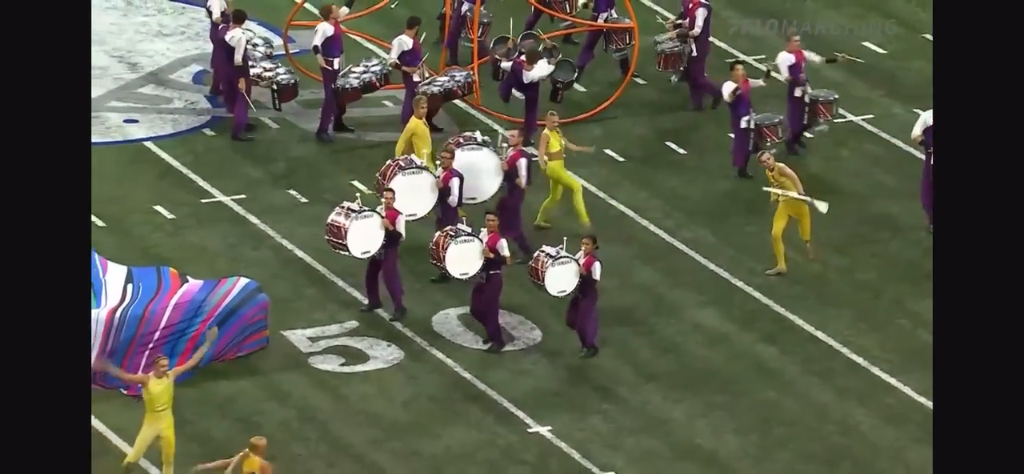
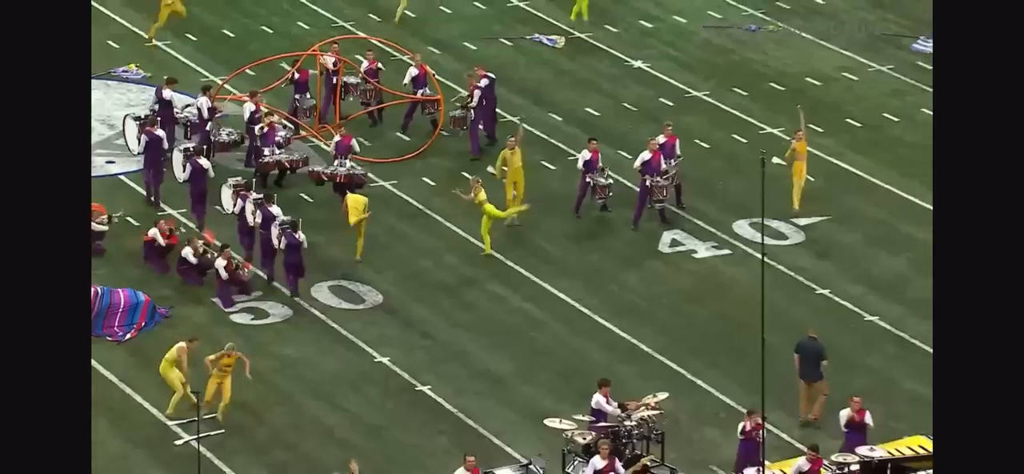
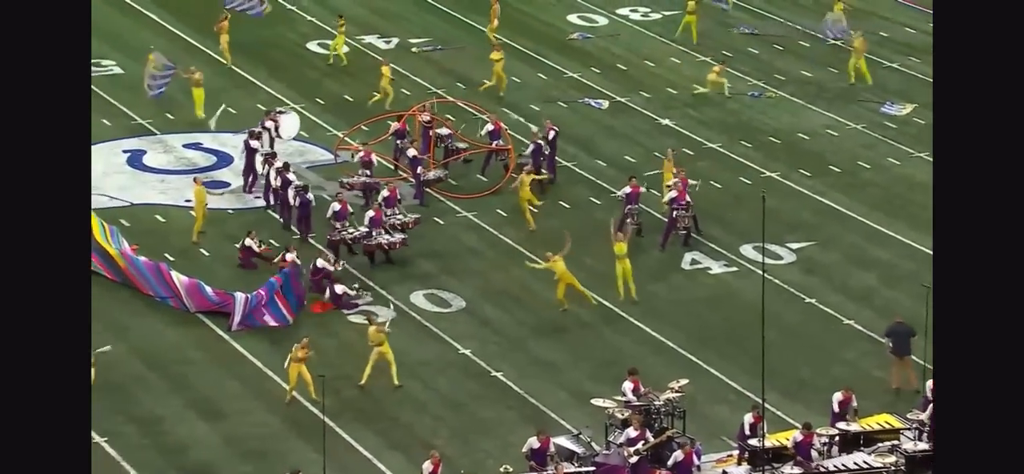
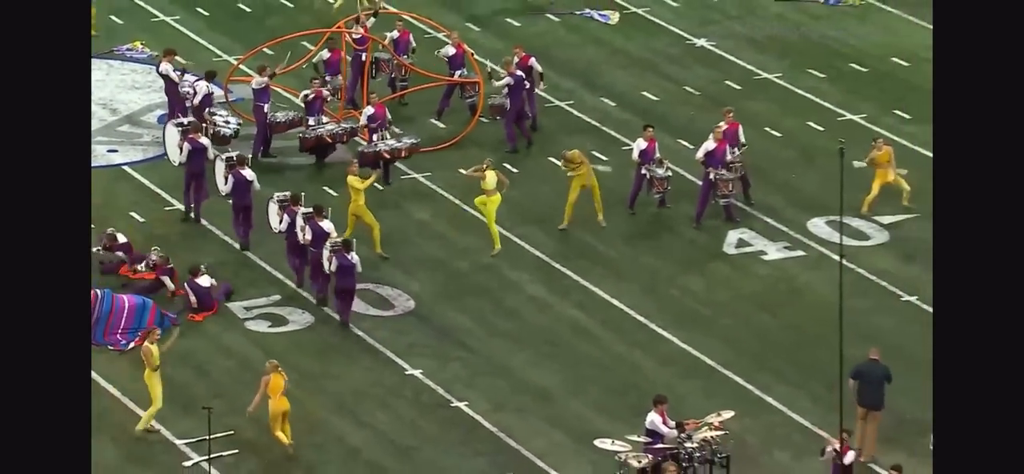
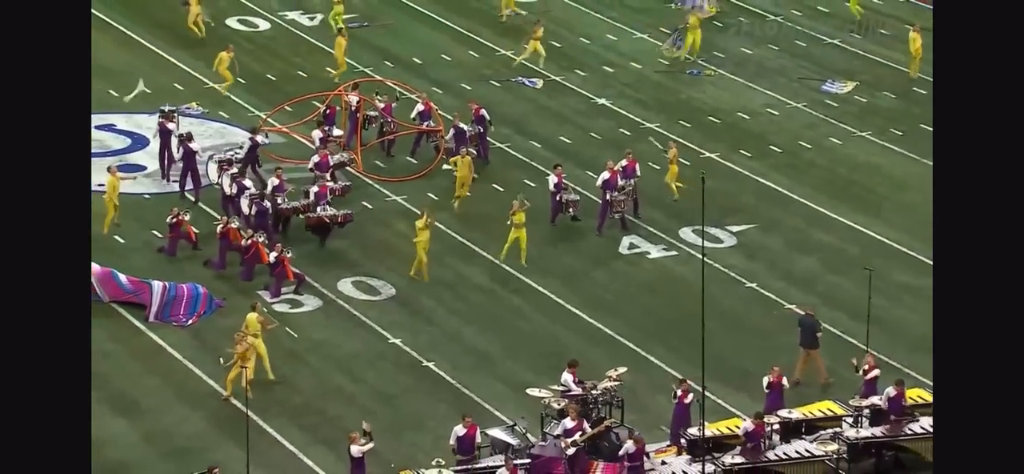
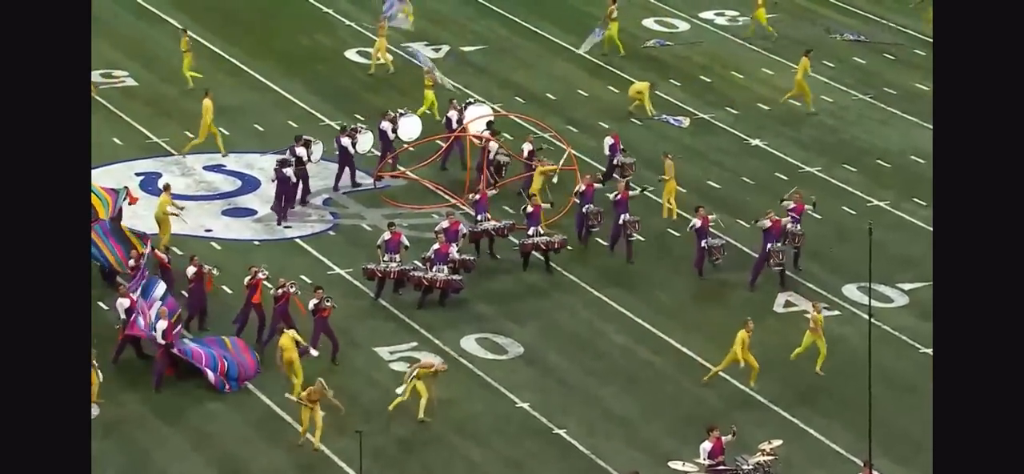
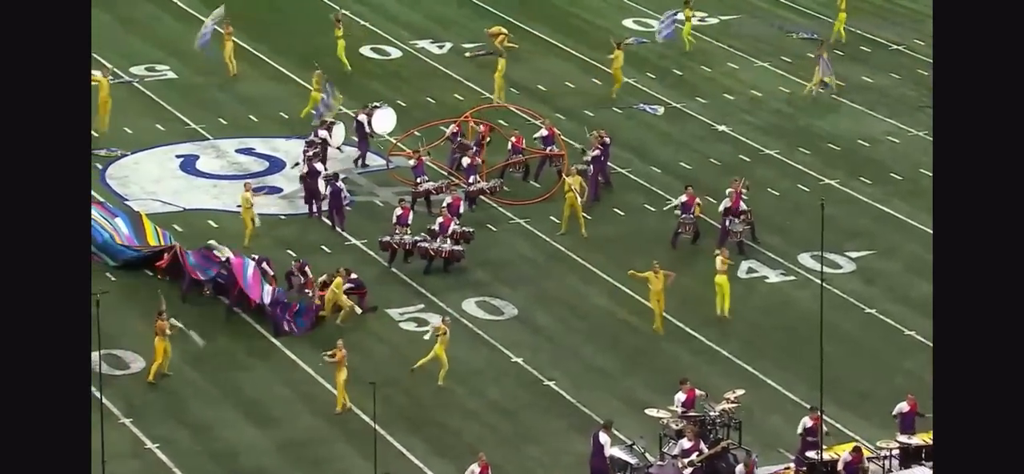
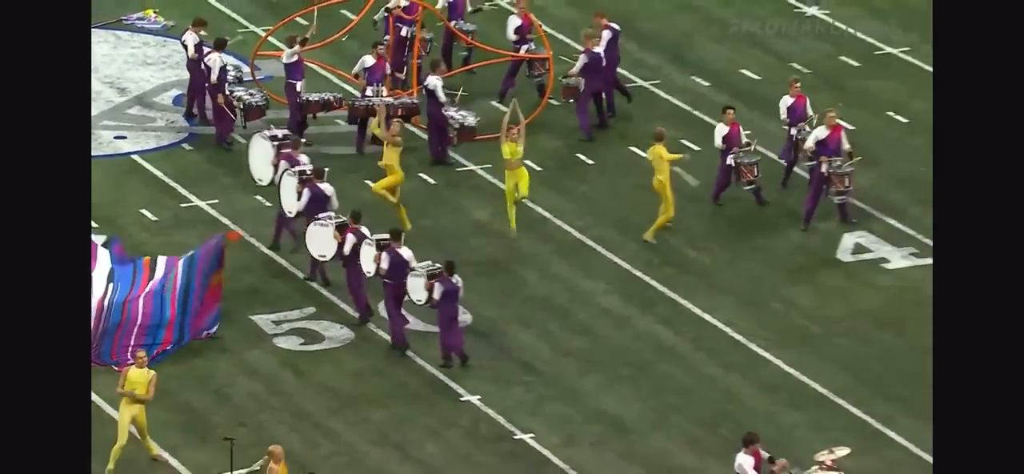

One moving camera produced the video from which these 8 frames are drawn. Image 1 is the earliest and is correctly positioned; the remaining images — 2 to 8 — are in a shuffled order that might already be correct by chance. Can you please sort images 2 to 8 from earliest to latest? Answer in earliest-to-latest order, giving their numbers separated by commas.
8, 4, 2, 5, 3, 7, 6
